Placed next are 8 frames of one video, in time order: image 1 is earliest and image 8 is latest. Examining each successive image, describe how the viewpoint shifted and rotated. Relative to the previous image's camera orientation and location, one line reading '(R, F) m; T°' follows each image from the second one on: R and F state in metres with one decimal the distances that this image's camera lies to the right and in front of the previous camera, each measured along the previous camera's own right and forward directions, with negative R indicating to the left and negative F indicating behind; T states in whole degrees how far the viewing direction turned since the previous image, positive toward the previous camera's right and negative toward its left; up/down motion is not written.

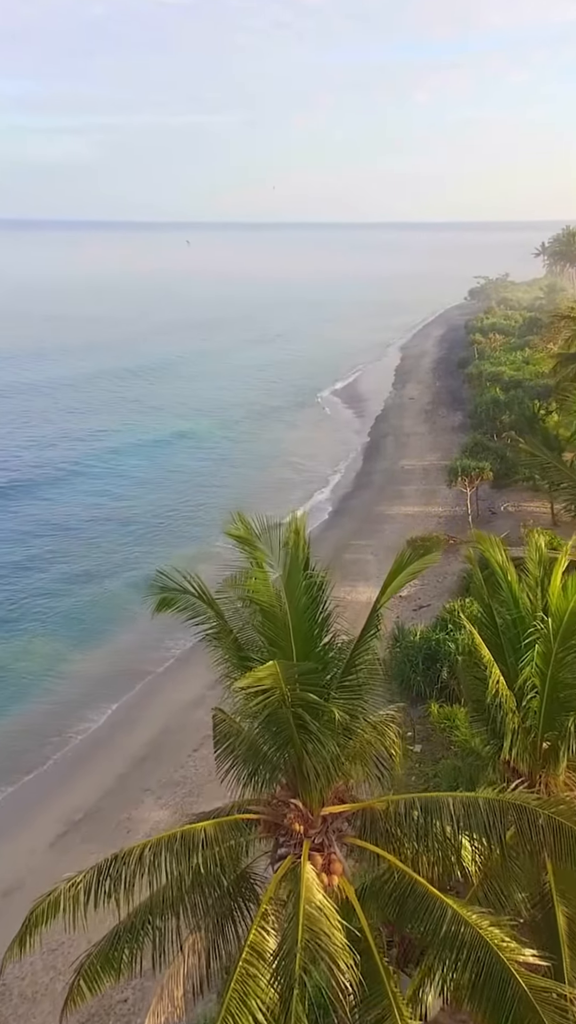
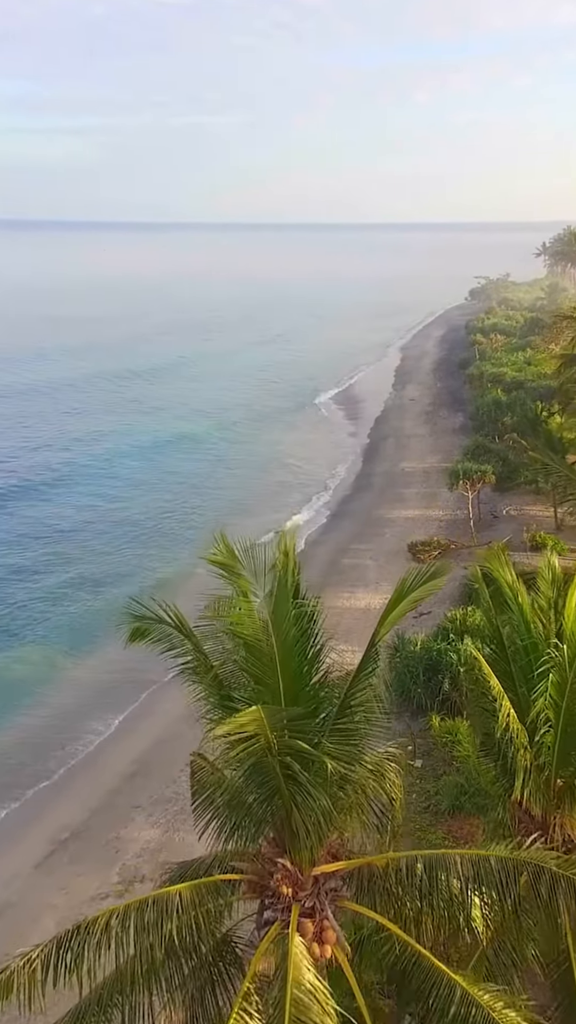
(+0.1, +0.7) m; 0°
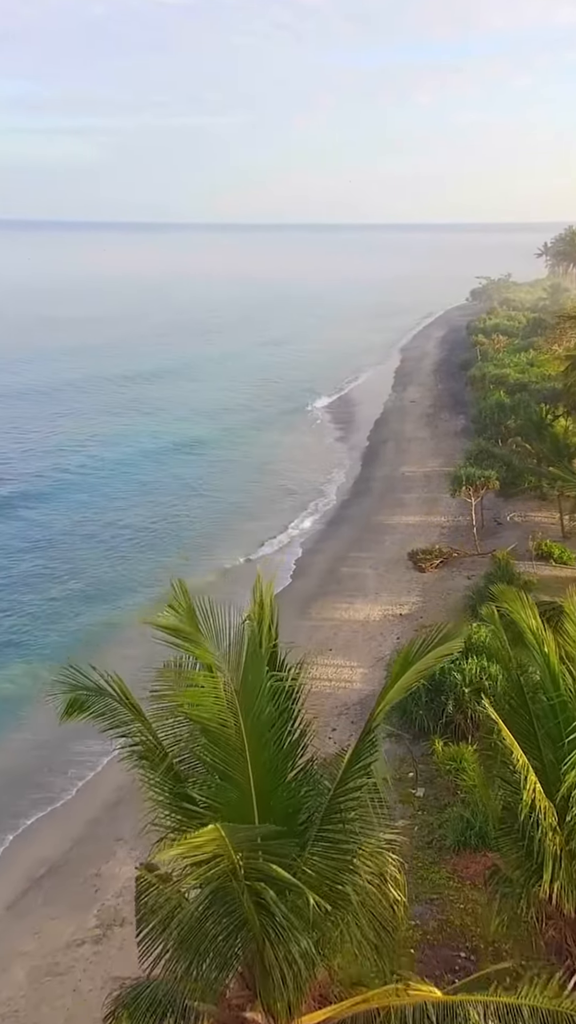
(+0.1, +1.2) m; 0°
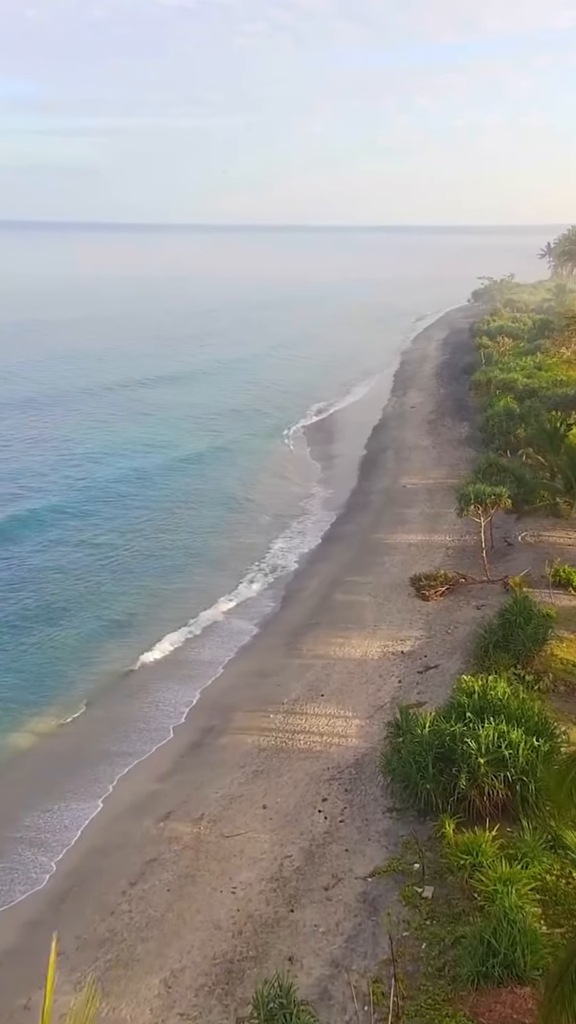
(+0.3, +3.1) m; 0°
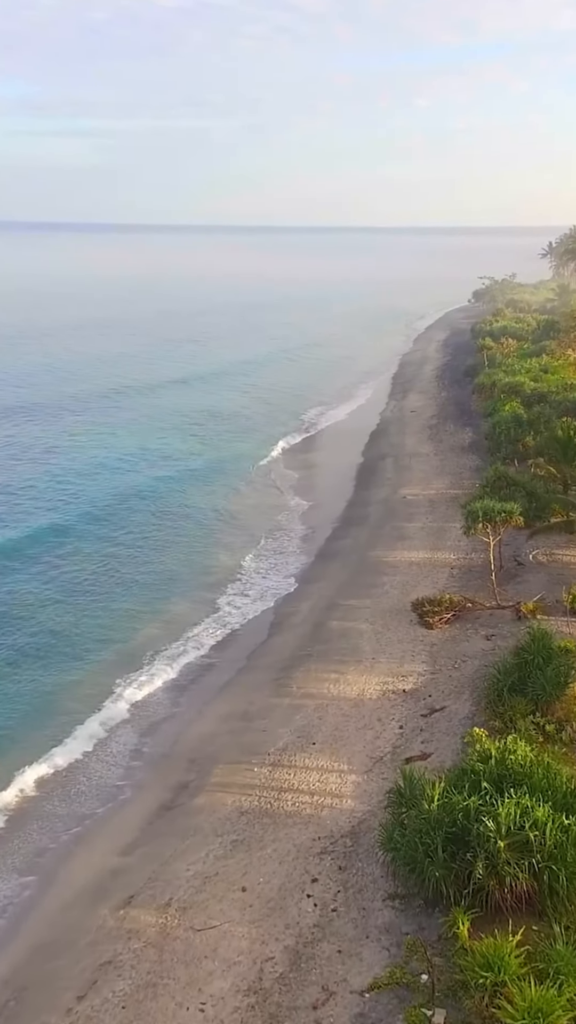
(+0.3, +2.6) m; 0°
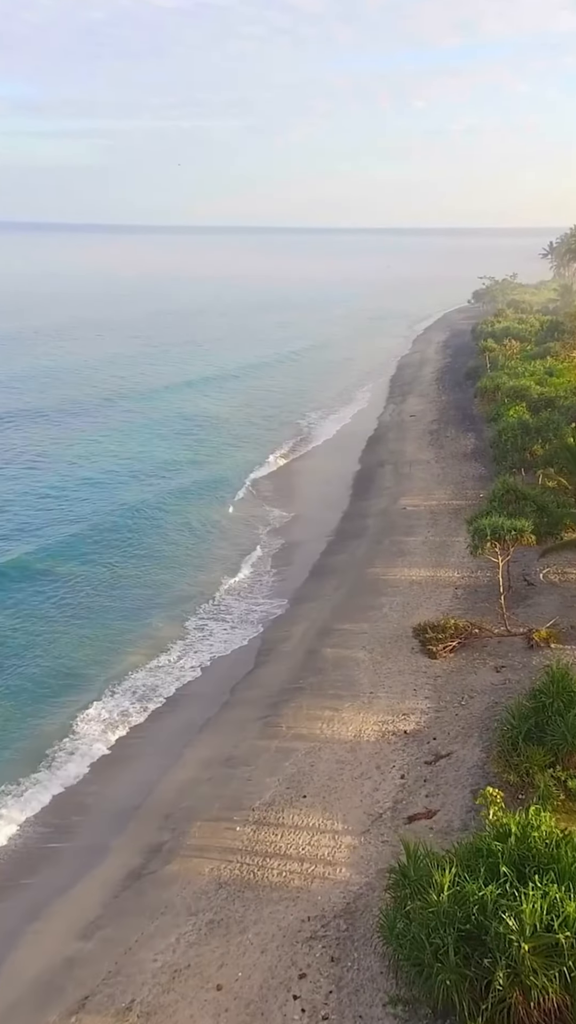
(+0.2, +2.2) m; 0°
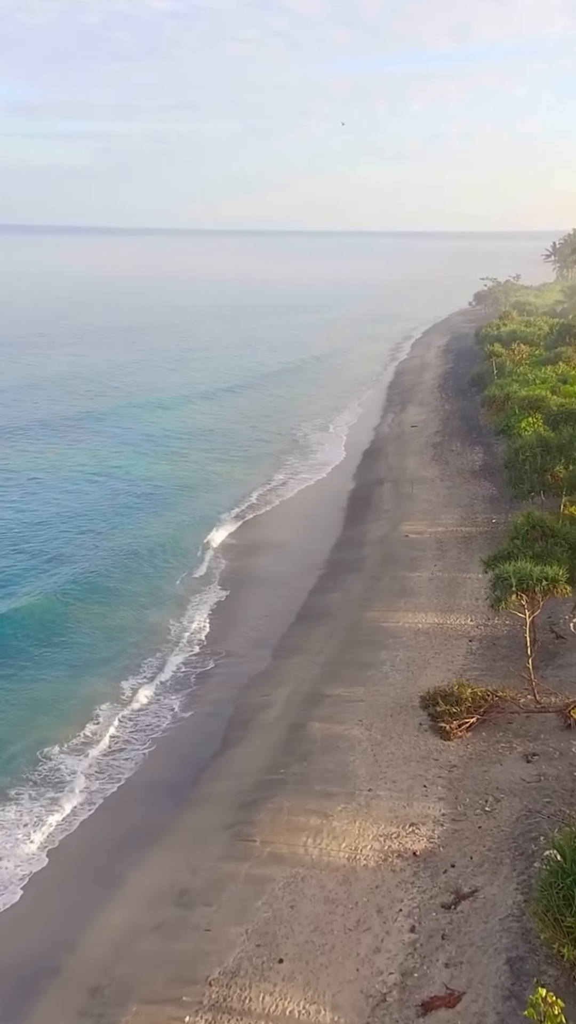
(+0.4, +4.6) m; 0°
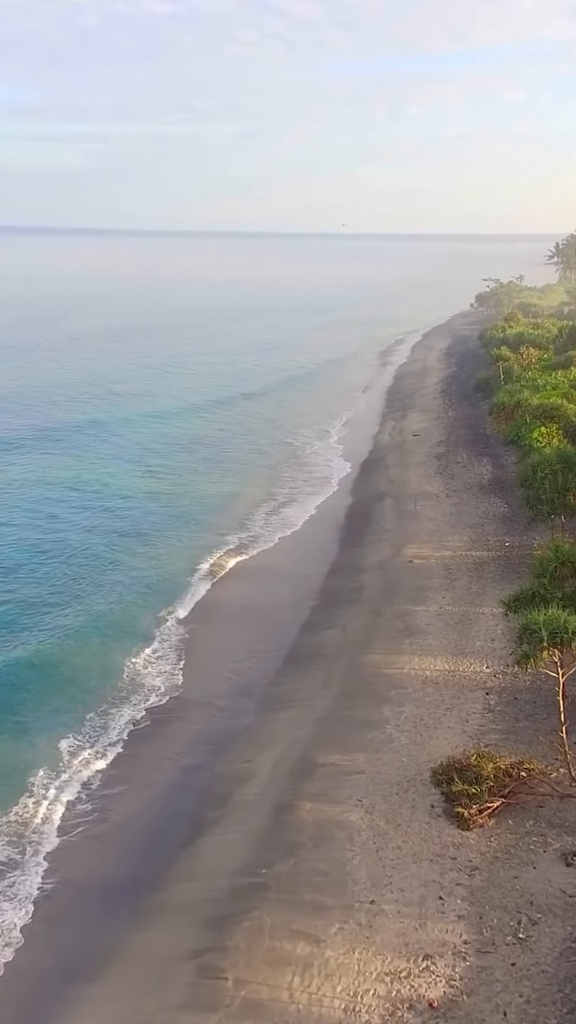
(+0.2, +3.4) m; 0°
